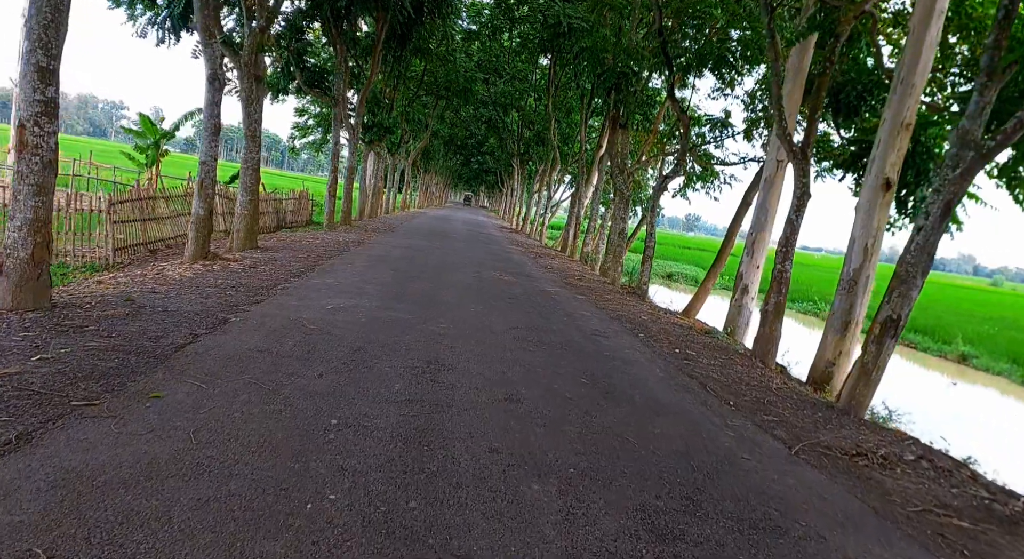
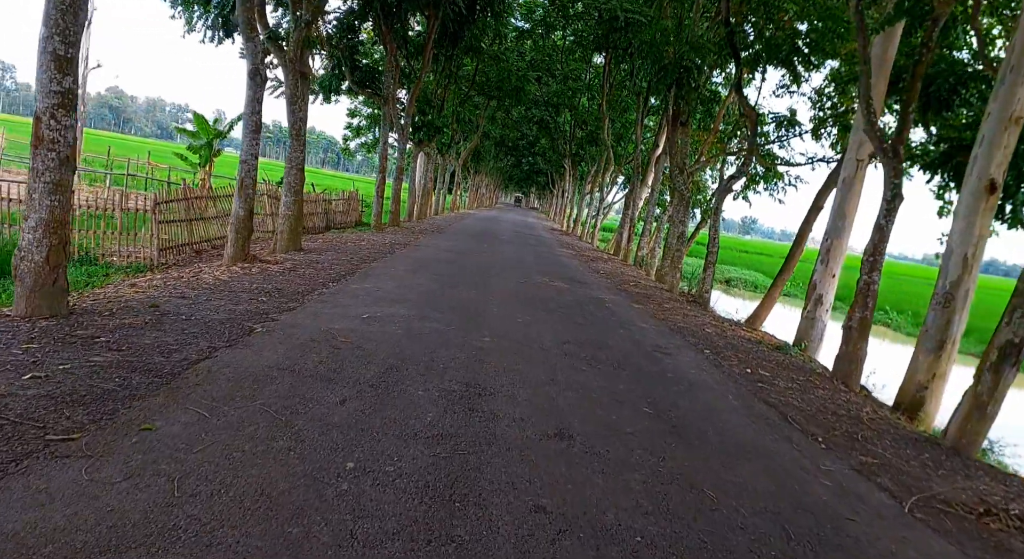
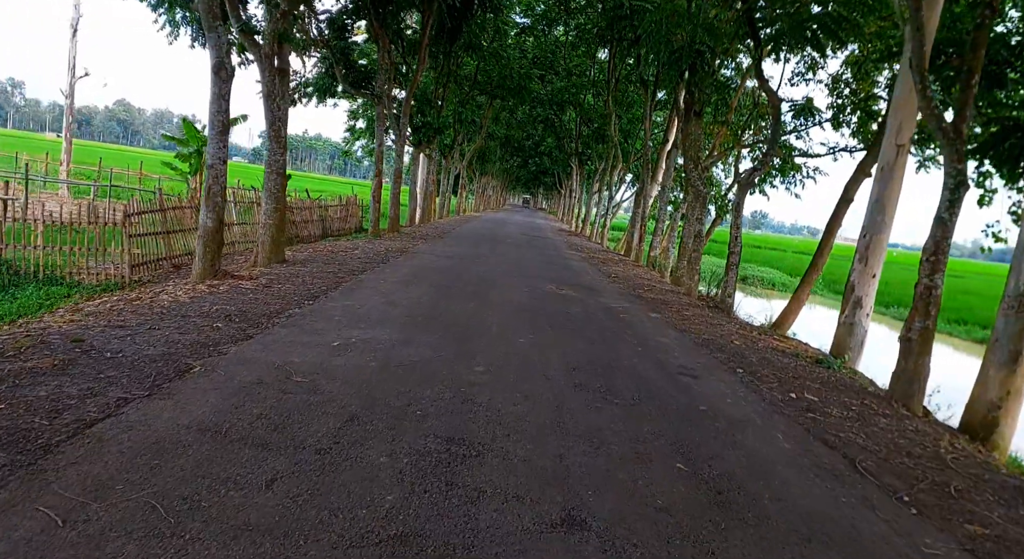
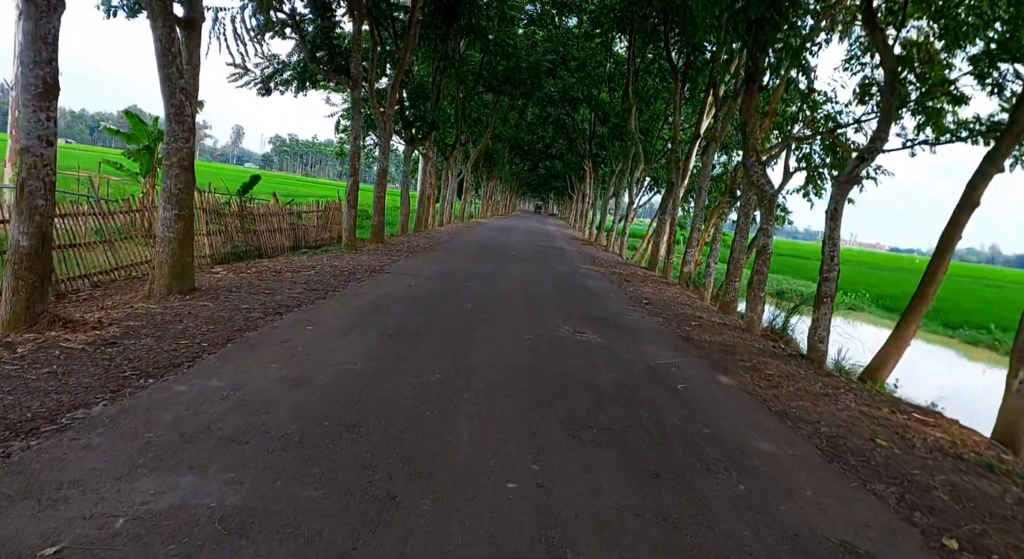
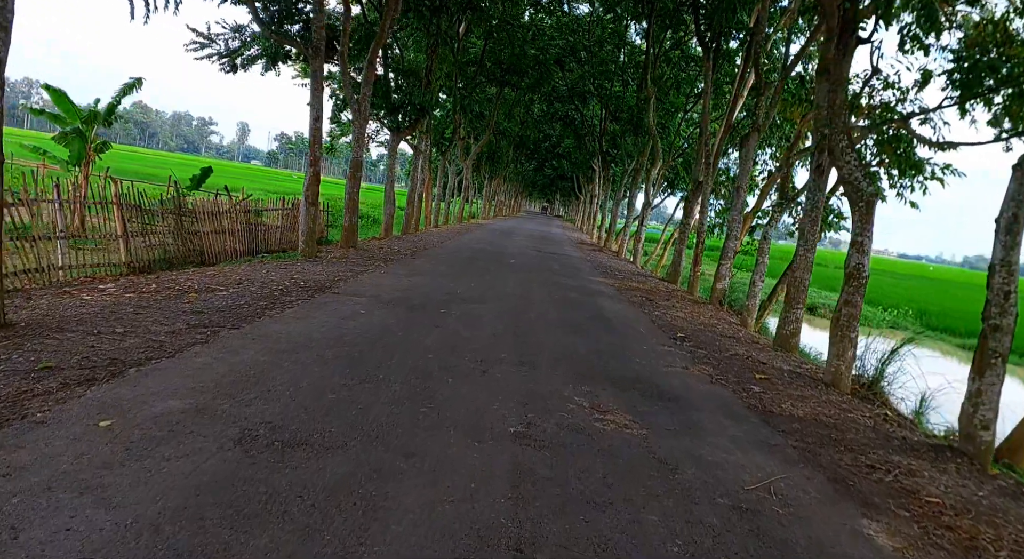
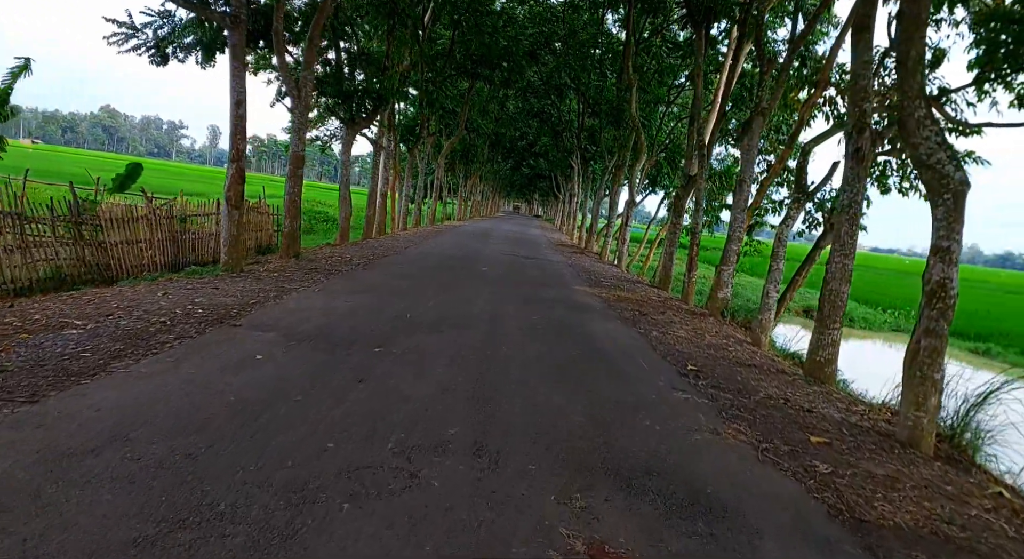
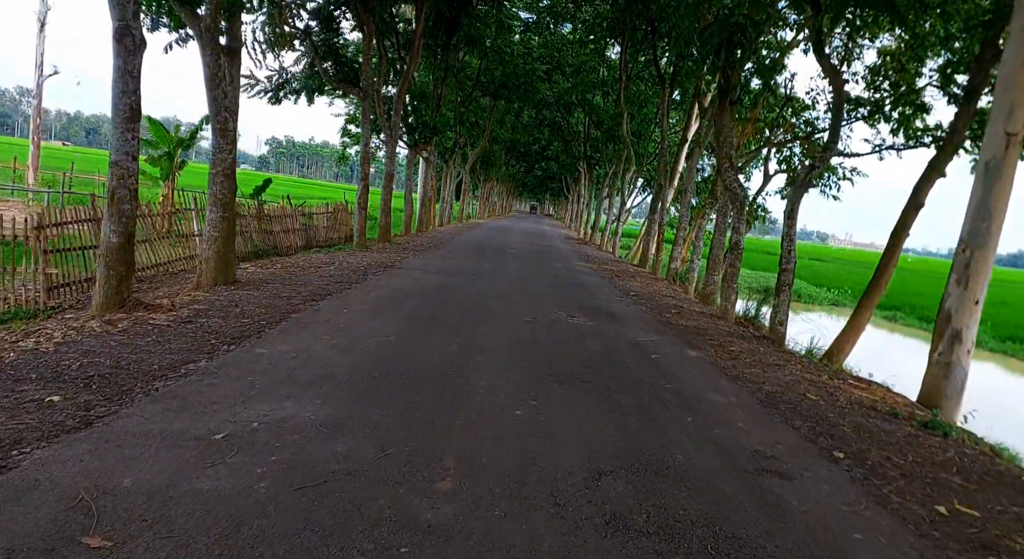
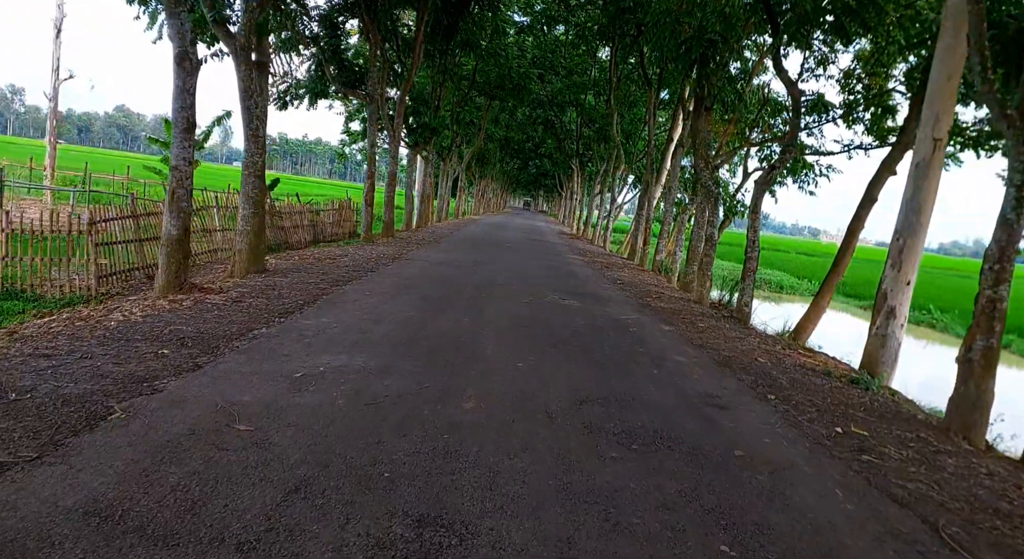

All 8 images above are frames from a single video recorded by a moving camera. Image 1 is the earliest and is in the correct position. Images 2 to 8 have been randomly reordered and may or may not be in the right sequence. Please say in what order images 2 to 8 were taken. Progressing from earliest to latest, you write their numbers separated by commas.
2, 3, 8, 7, 4, 5, 6
